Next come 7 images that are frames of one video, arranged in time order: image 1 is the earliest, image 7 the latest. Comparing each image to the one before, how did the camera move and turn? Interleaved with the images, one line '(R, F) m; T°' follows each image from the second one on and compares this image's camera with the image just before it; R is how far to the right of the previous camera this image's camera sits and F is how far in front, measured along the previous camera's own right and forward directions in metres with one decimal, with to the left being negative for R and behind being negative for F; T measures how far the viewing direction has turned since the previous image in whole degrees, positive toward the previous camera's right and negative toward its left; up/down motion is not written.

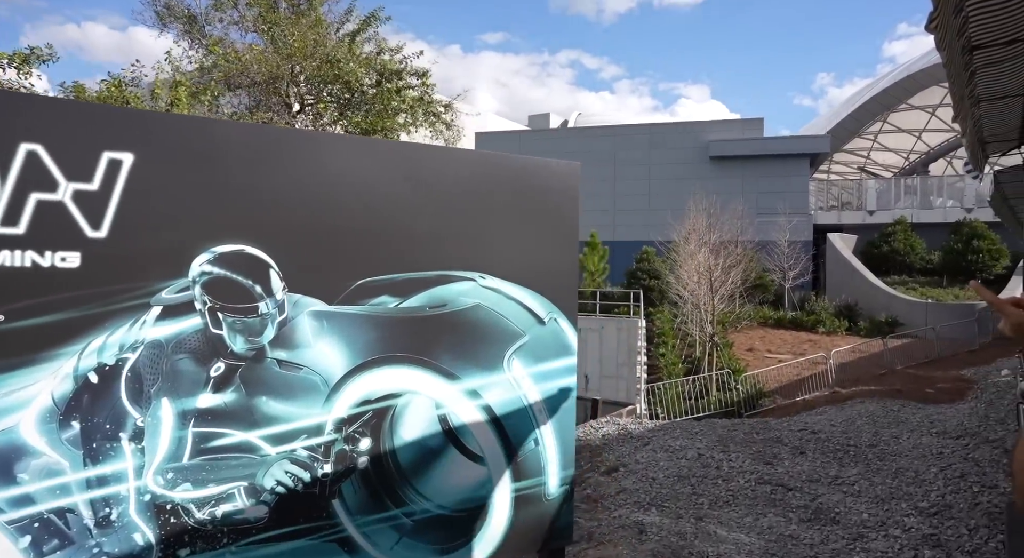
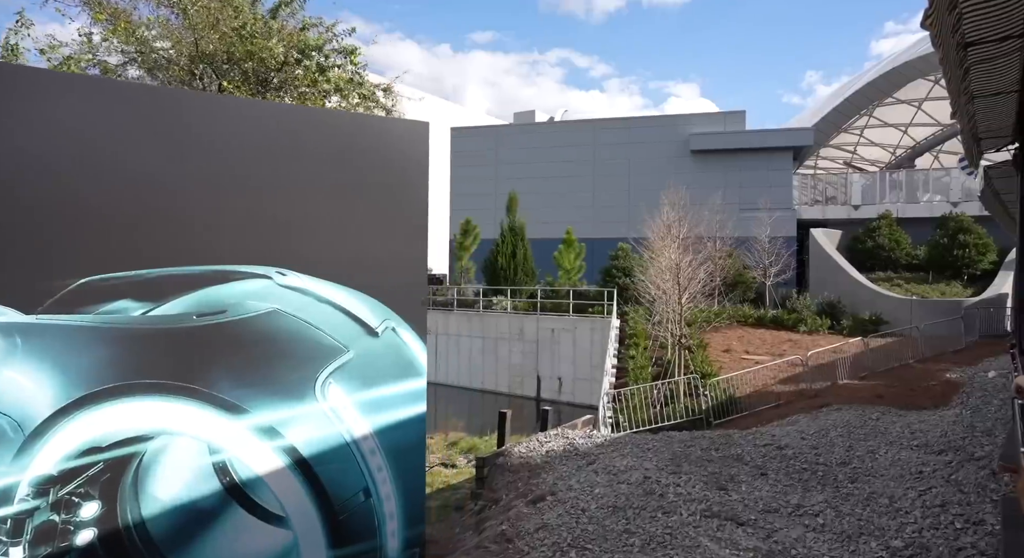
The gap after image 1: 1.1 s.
(+0.7, +1.1) m; +1°
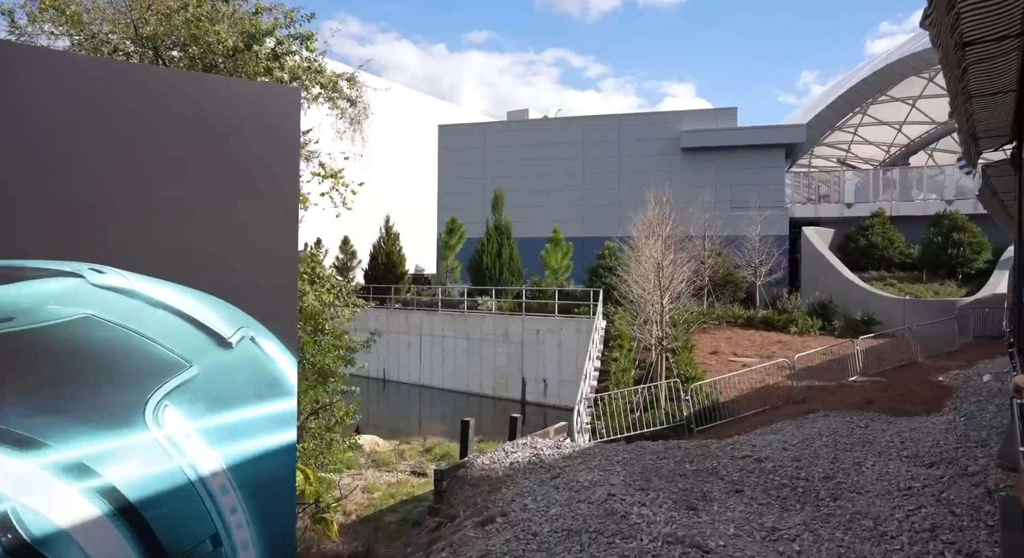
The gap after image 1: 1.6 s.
(+0.4, +0.6) m; 0°
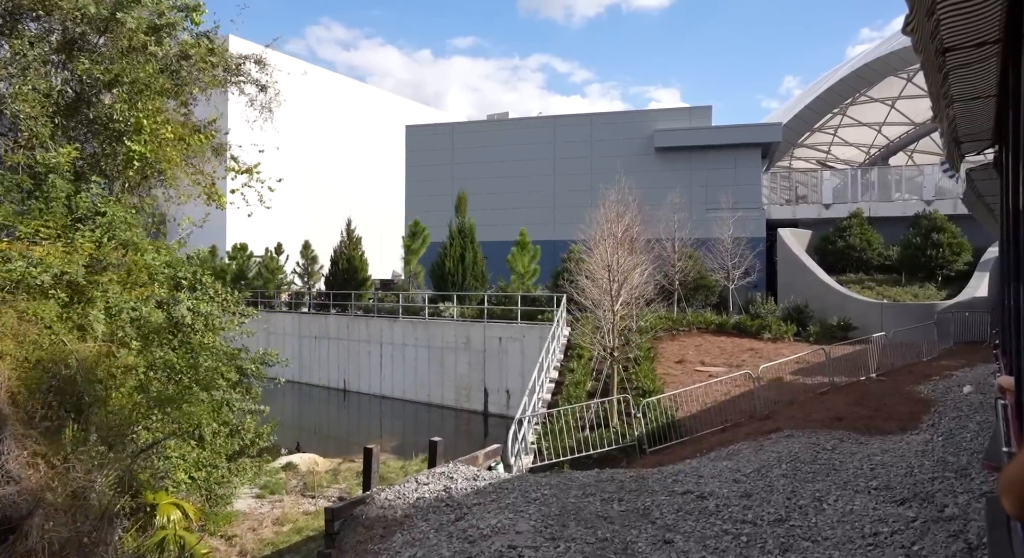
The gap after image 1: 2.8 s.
(+0.8, +1.2) m; +1°
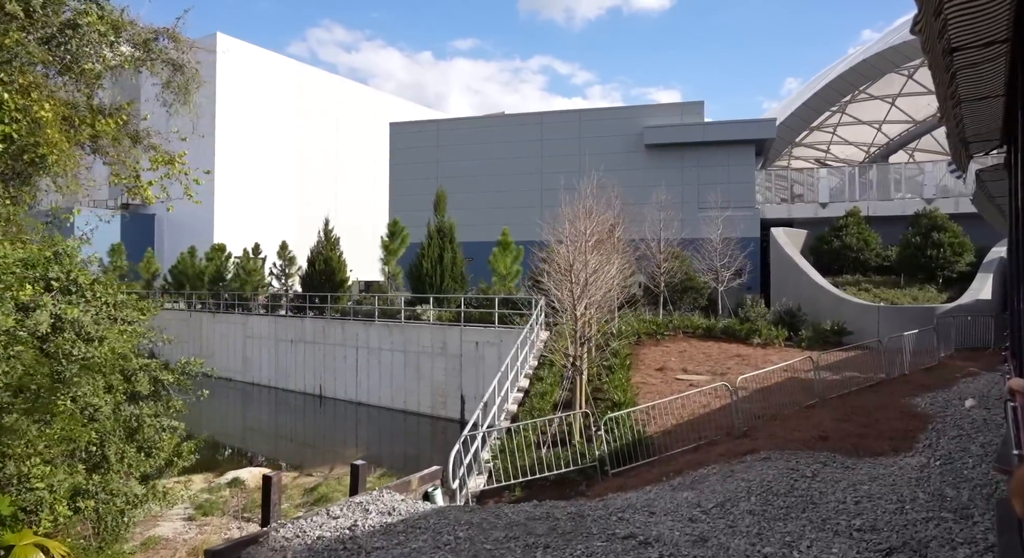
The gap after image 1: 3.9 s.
(+0.7, +1.1) m; 0°
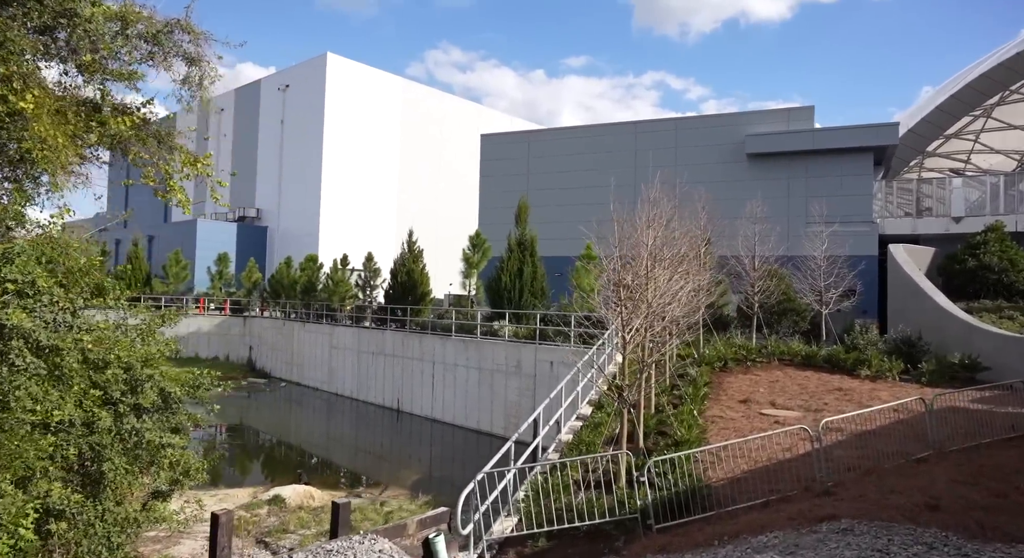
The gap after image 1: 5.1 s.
(+0.9, +1.3) m; -9°
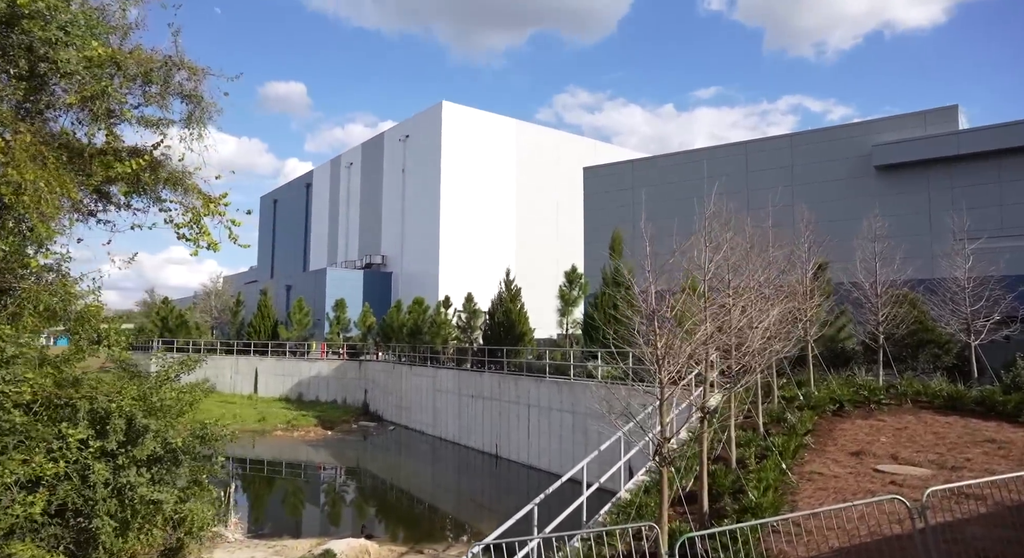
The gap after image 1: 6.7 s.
(+1.3, +1.4) m; -11°
